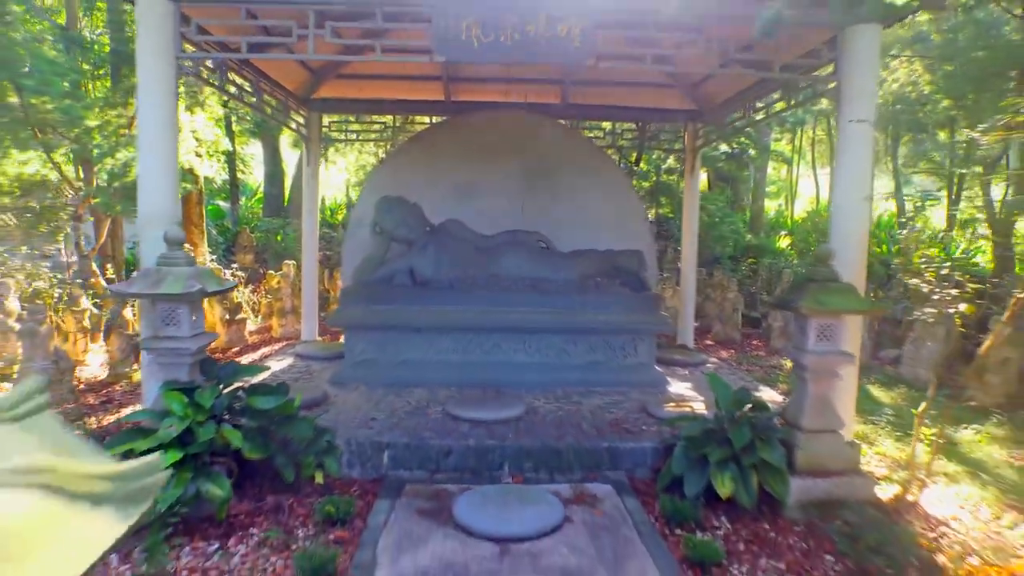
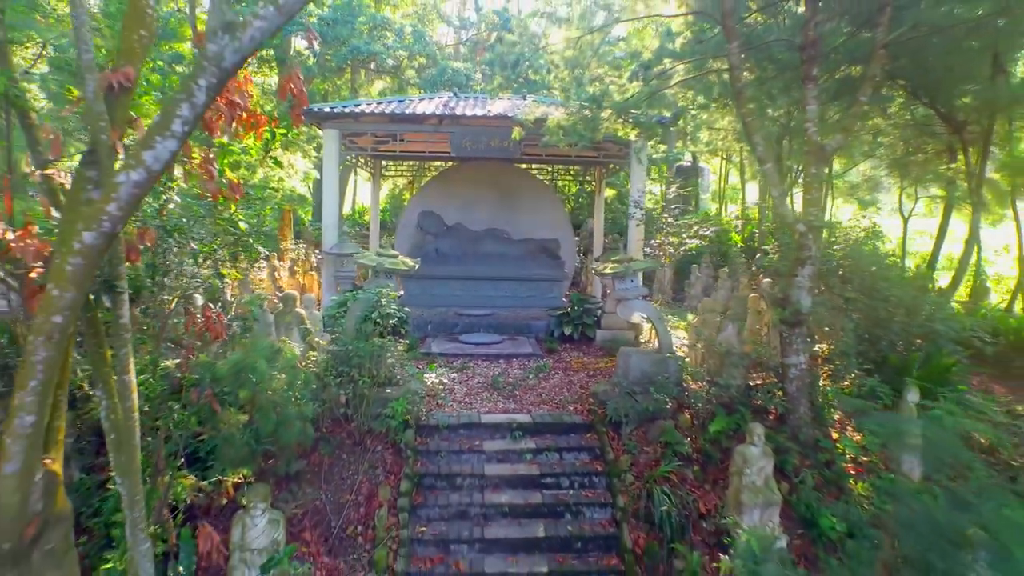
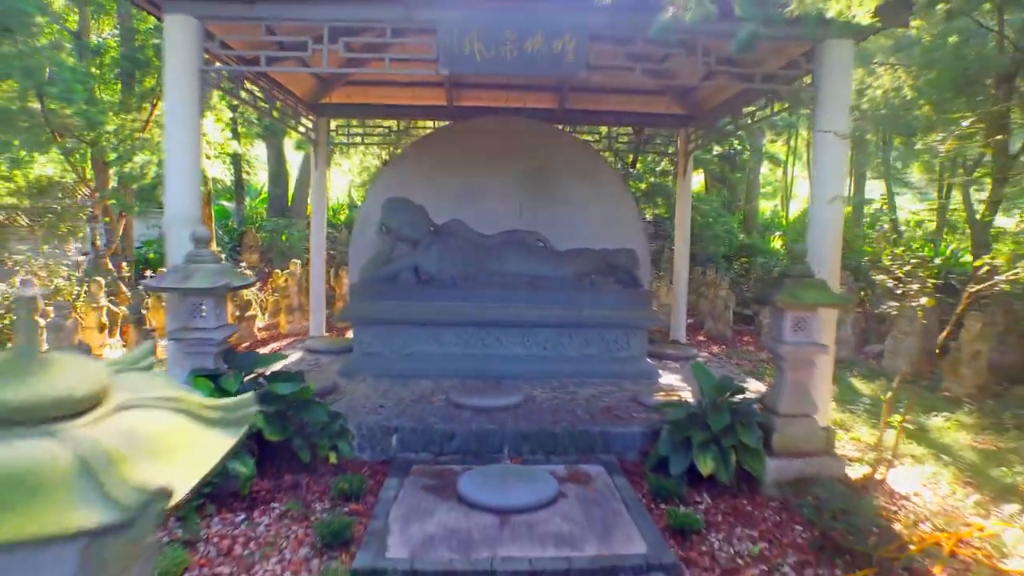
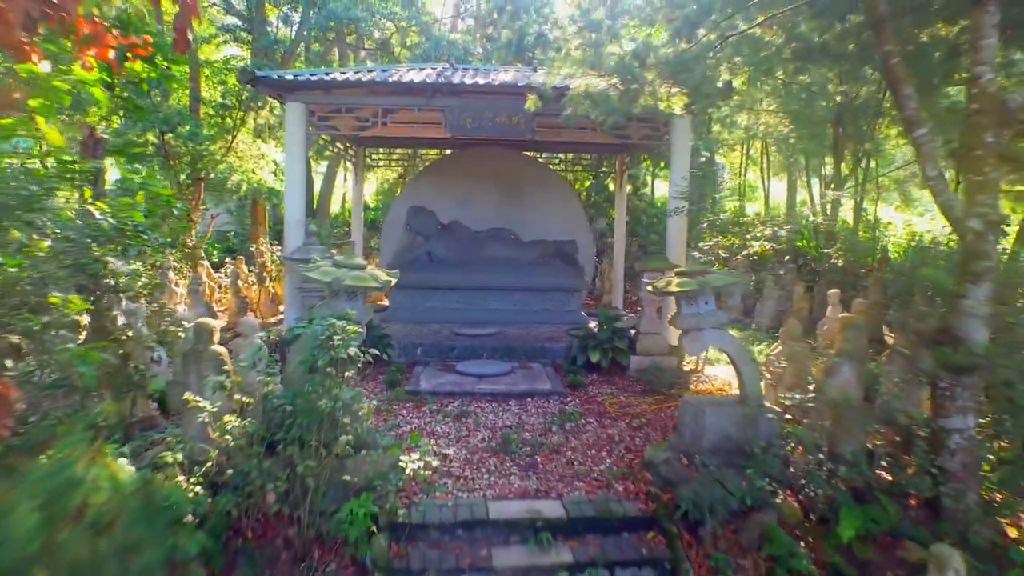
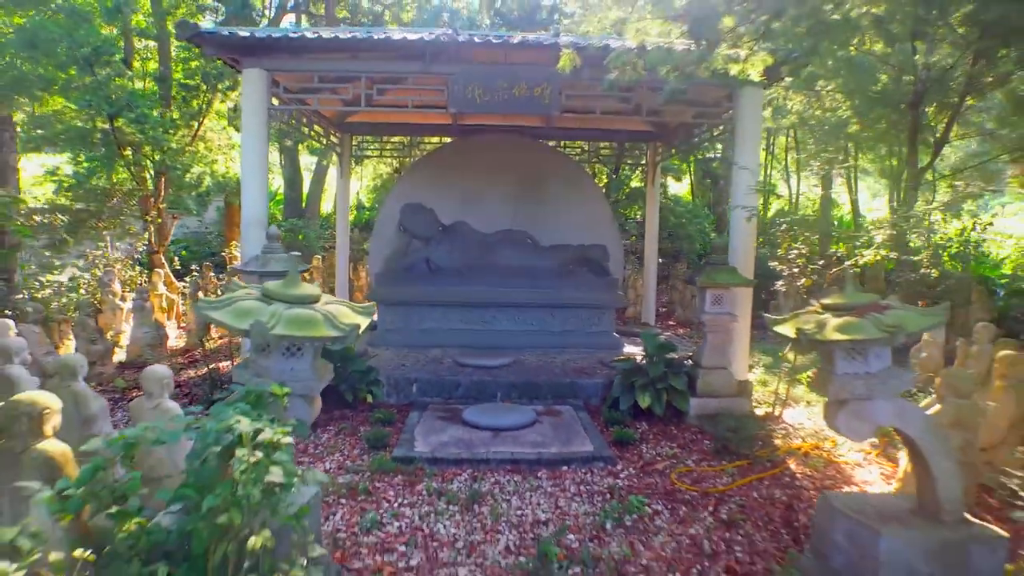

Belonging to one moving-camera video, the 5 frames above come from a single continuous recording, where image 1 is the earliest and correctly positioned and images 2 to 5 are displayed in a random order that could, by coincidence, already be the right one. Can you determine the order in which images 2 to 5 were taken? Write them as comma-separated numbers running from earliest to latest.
3, 5, 4, 2
